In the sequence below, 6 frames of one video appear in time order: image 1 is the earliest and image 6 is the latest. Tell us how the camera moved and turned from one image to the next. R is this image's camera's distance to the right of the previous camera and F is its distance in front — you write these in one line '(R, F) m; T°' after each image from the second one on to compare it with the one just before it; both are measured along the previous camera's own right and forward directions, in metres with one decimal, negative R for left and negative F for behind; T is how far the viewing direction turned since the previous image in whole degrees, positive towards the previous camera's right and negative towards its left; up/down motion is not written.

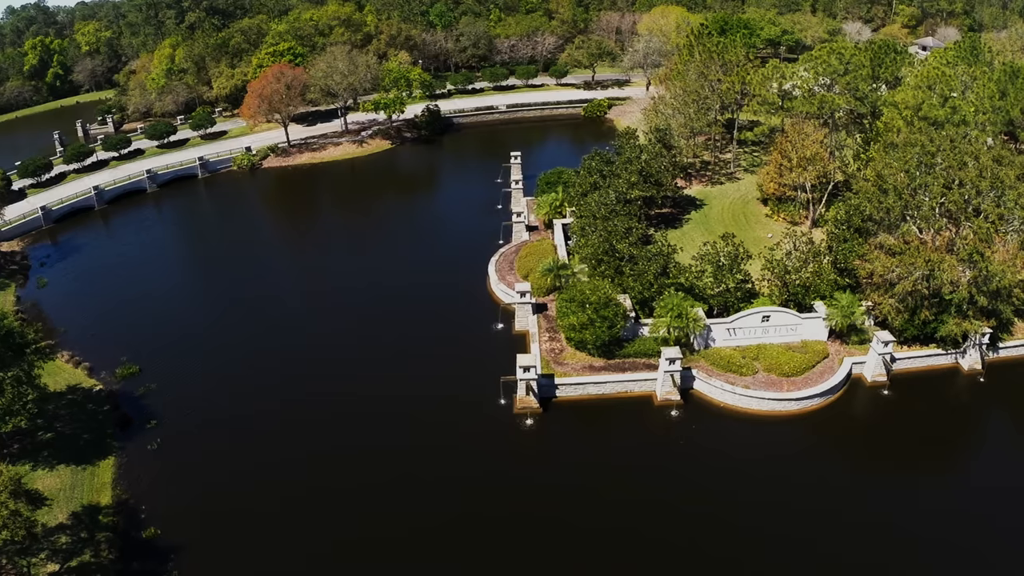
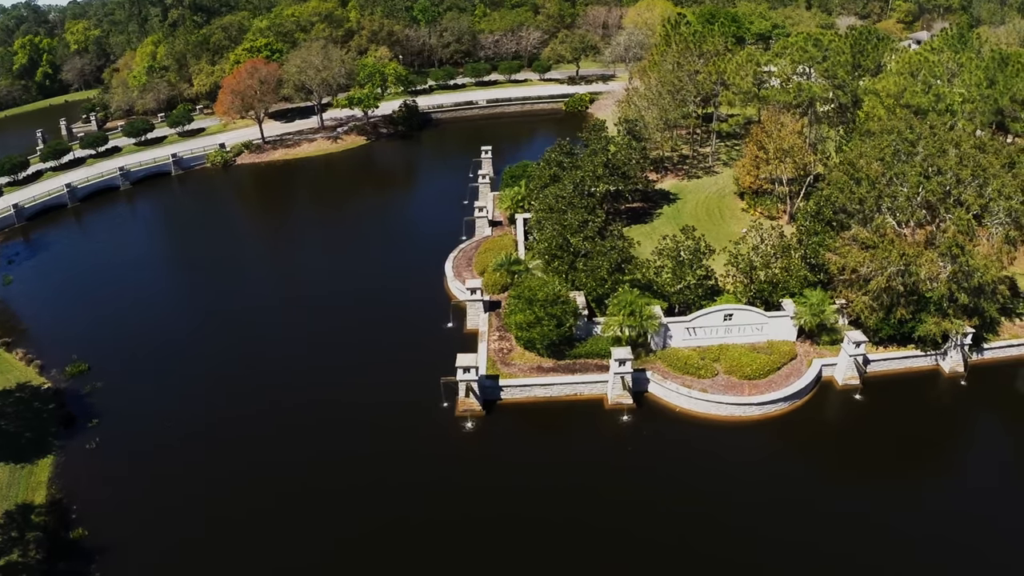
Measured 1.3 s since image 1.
(+2.5, +1.9) m; -1°
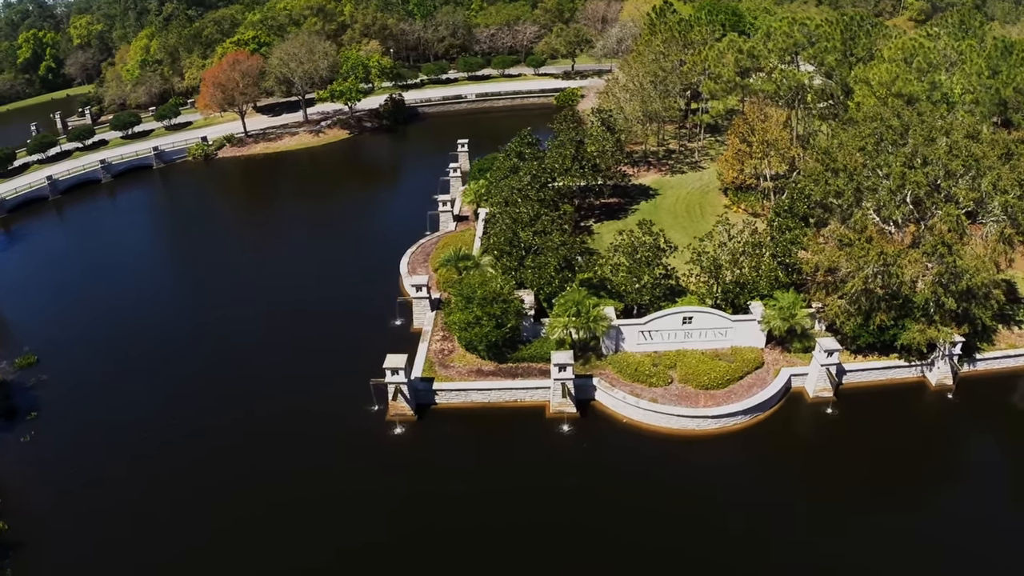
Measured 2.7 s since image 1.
(+2.9, +2.3) m; -2°
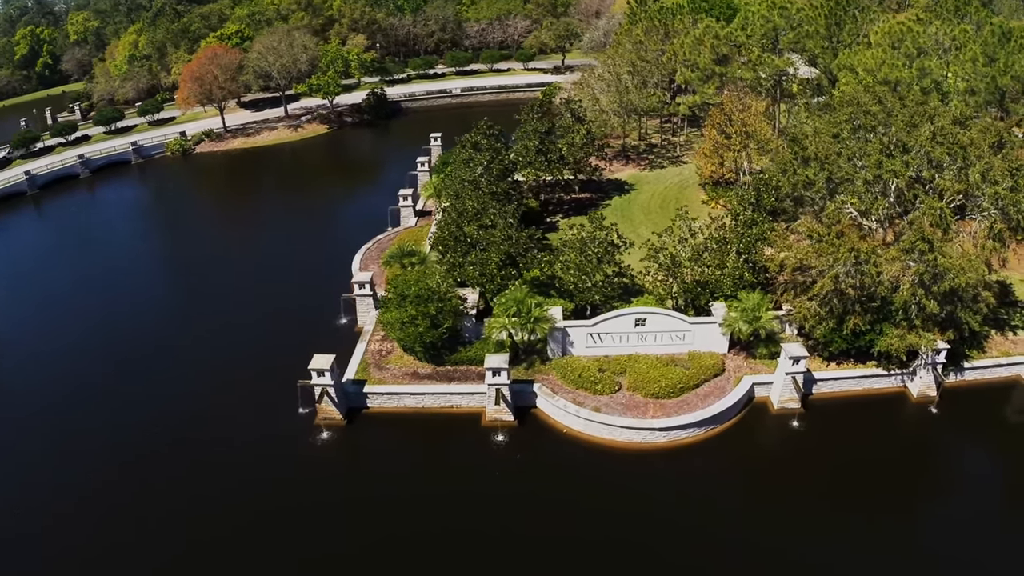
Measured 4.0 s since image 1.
(+2.5, +2.0) m; -1°
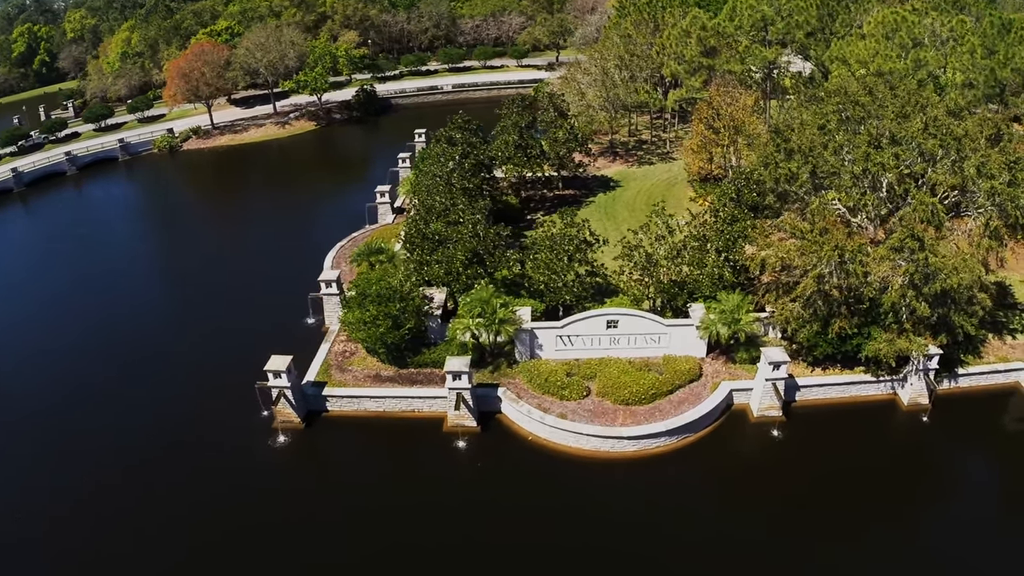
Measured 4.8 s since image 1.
(+1.3, +1.2) m; -1°
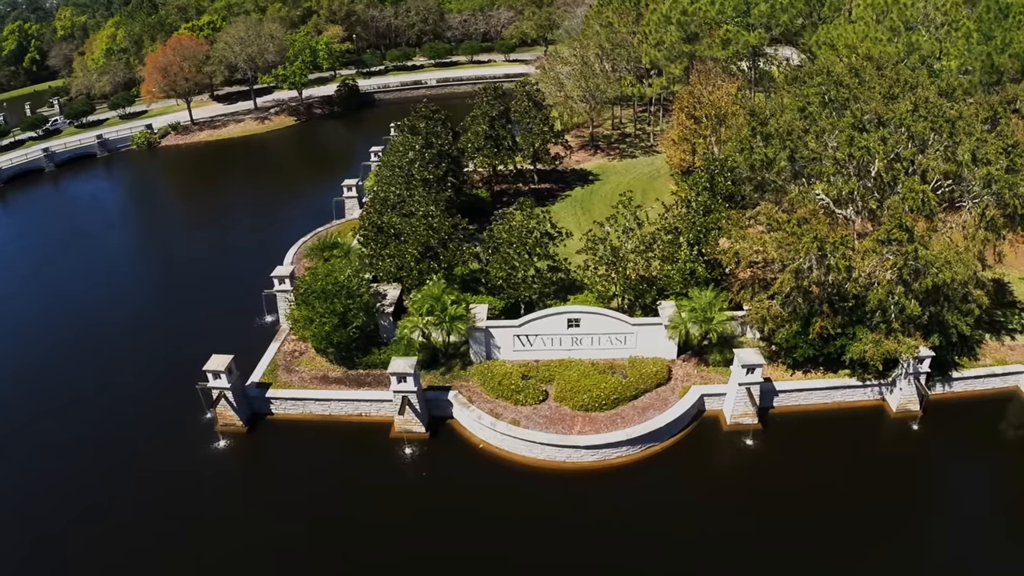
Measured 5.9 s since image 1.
(+1.4, +1.6) m; 0°
